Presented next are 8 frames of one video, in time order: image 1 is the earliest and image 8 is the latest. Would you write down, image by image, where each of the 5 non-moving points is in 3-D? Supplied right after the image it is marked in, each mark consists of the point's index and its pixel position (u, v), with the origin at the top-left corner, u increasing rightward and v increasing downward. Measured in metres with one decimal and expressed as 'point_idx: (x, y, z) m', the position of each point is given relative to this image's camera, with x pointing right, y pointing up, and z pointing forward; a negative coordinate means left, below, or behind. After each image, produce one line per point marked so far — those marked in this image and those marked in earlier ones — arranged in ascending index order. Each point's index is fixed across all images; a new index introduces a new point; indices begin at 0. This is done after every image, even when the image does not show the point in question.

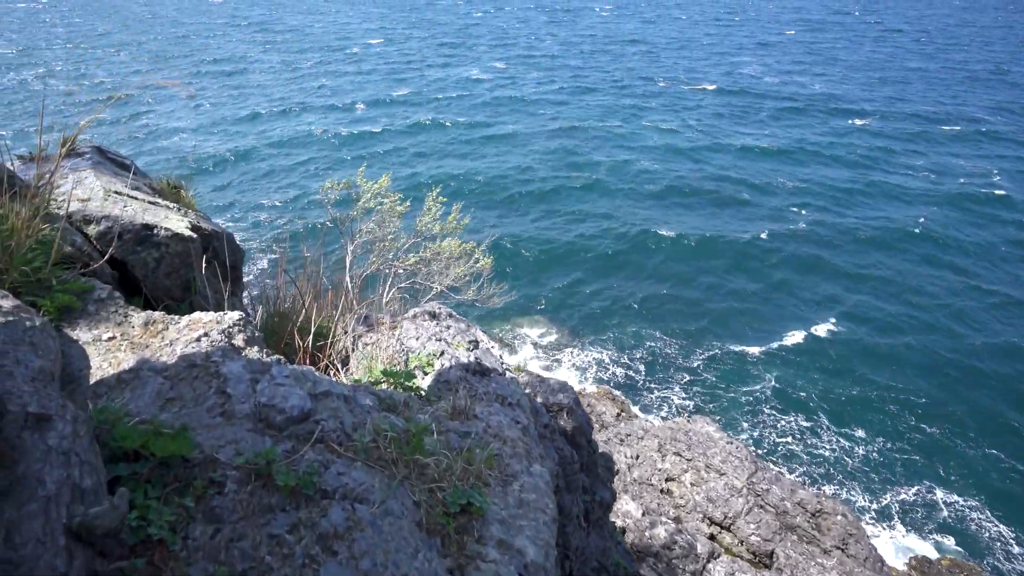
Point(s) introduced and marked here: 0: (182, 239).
0: (-3.9, +0.6, +5.7) m
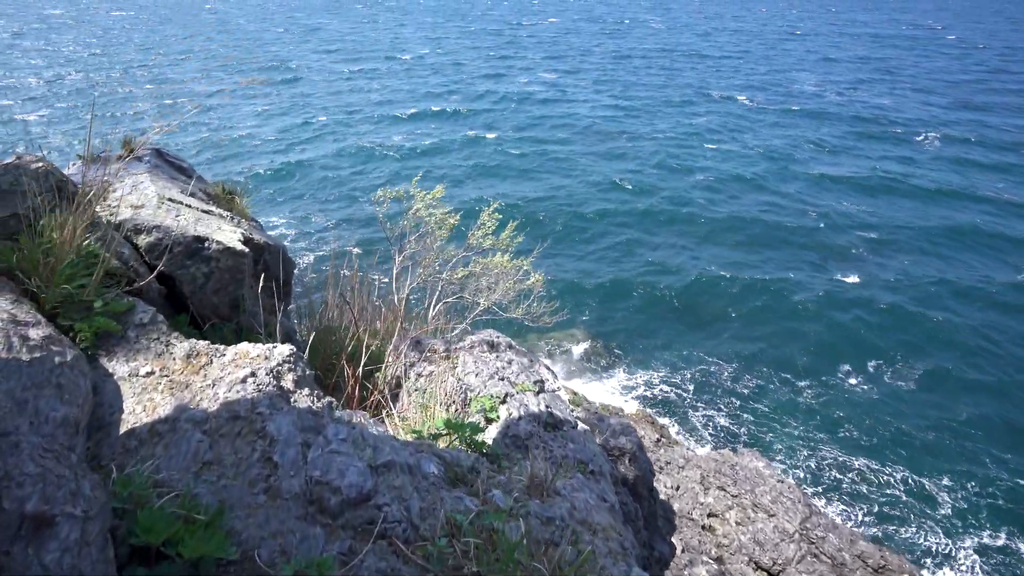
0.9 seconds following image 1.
0: (-3.0, +0.4, +5.2) m
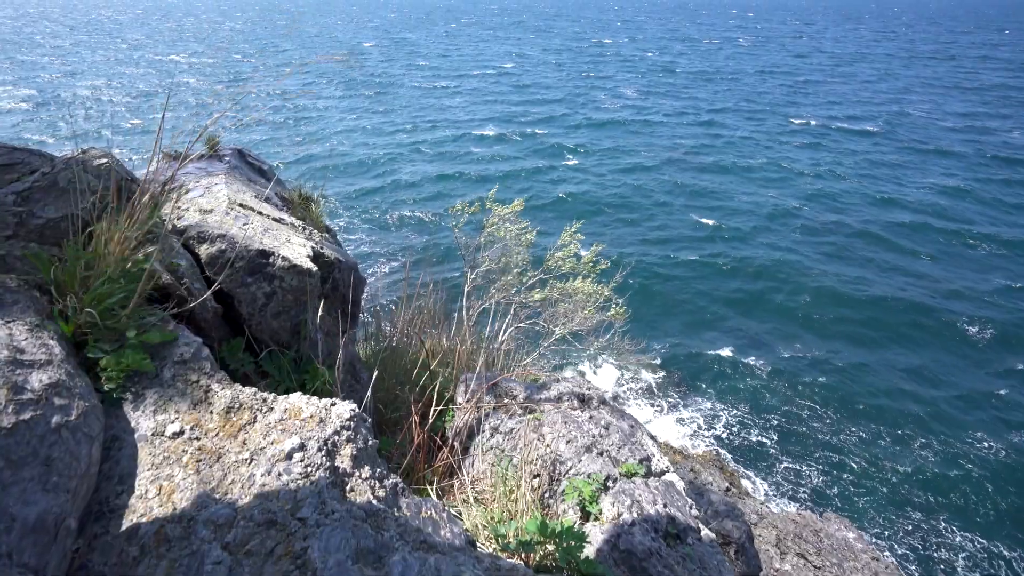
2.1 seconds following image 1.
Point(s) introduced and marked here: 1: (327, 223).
0: (-2.0, +0.2, +4.6) m
1: (-2.8, +1.0, +7.2) m
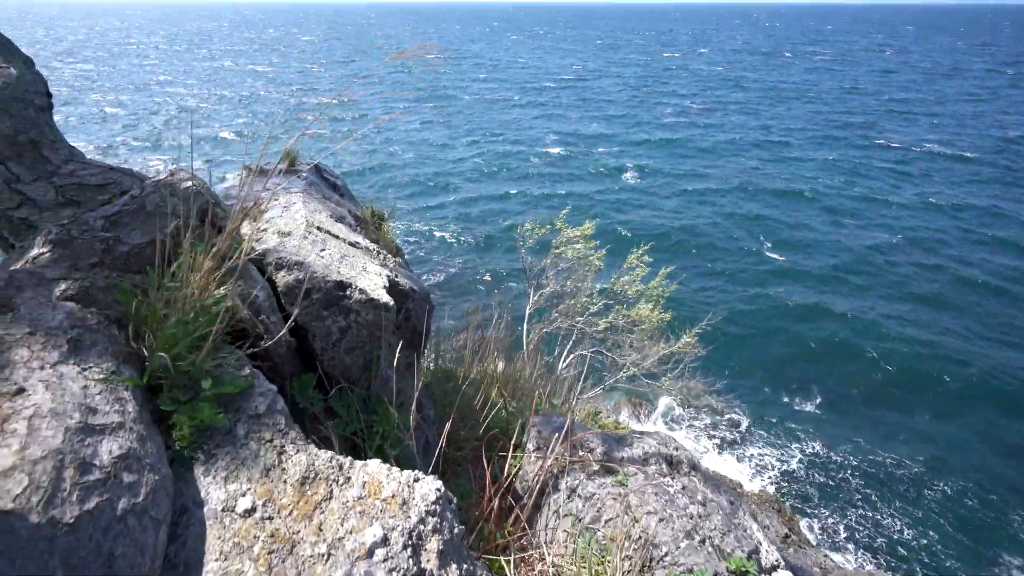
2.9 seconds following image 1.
0: (-1.2, -0.2, +4.3) m
1: (-1.7, +0.6, +7.0) m
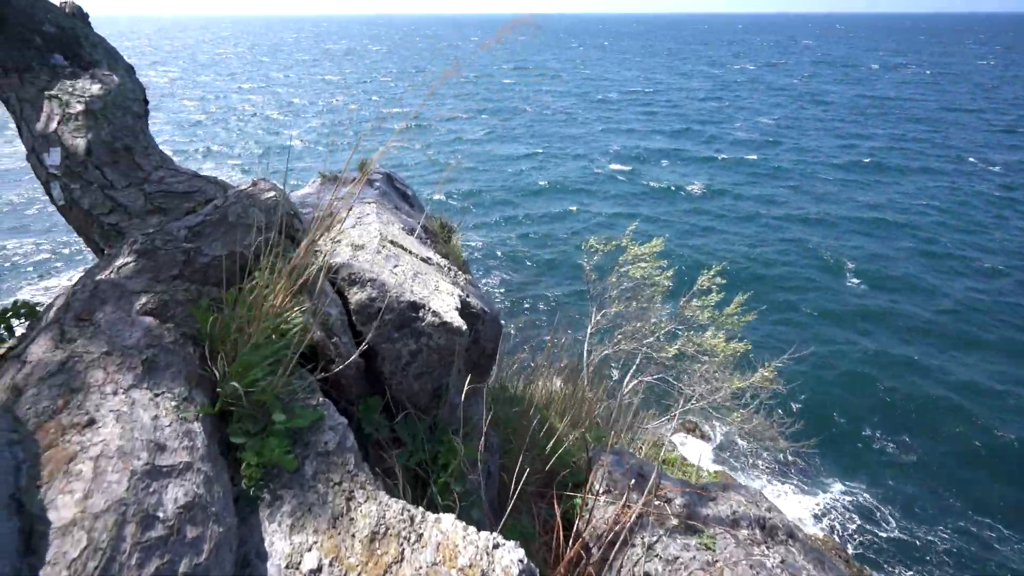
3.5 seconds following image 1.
0: (-0.5, -0.3, +4.0) m
1: (-0.7, +0.4, +6.8) m
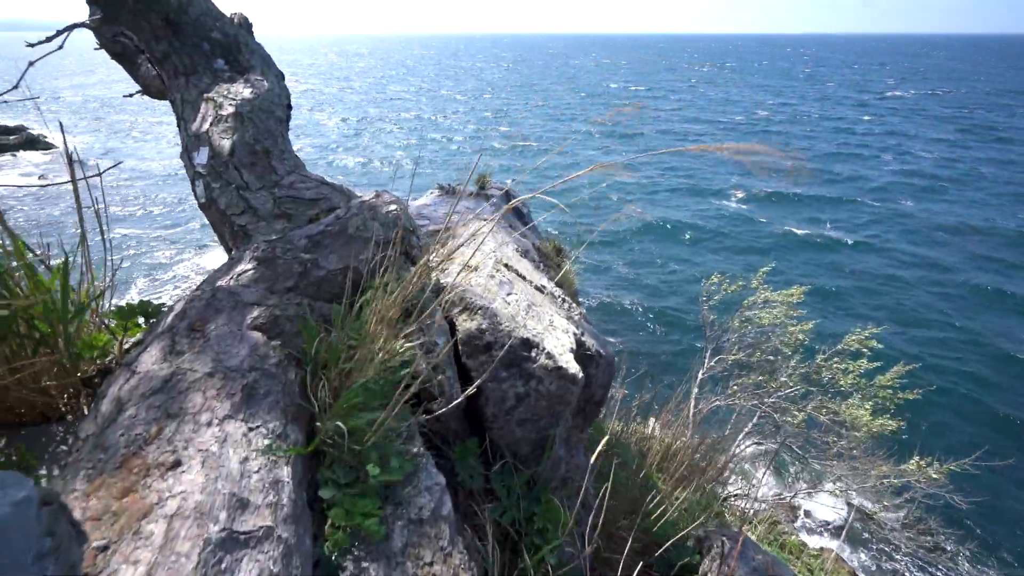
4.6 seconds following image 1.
0: (+0.4, -0.6, +3.5) m
1: (+0.9, 0.0, +6.3) m
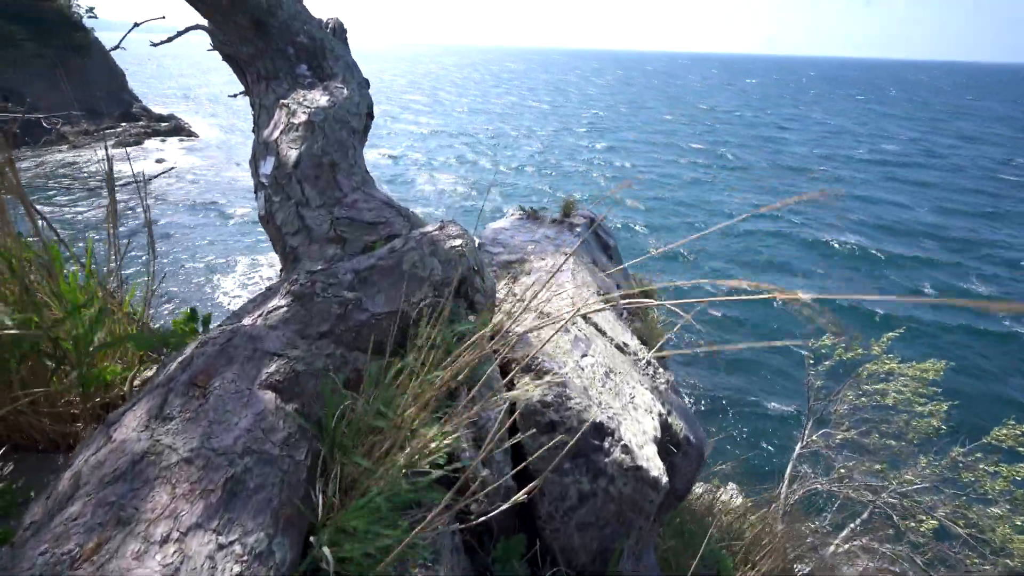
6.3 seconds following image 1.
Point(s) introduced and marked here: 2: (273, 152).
0: (+0.7, -1.1, +2.8) m
1: (+1.7, -0.6, +5.4) m
2: (-1.8, +1.0, +3.7) m
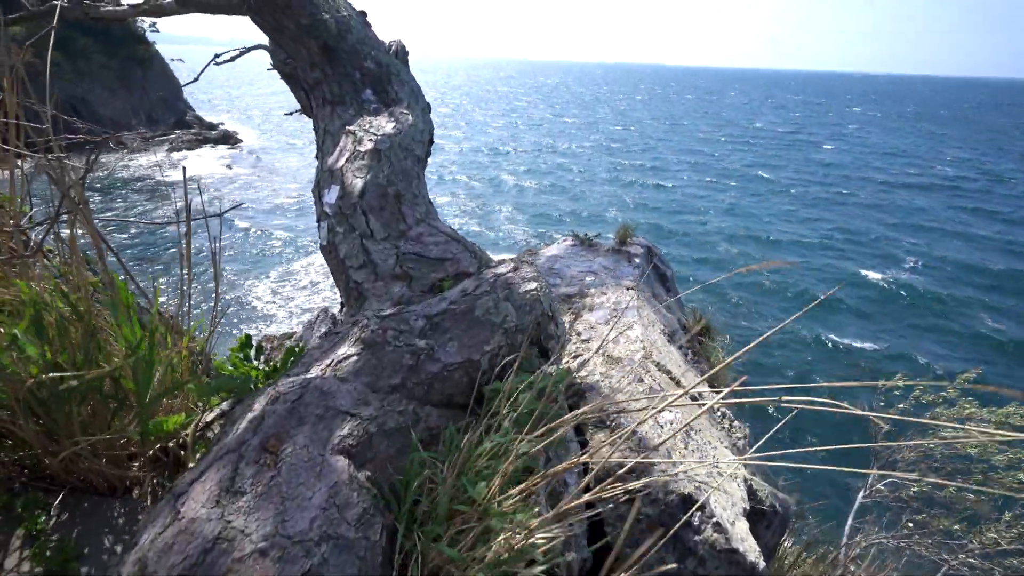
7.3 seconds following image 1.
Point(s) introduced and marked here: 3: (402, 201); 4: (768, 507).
0: (+1.1, -1.4, +2.5) m
1: (+2.3, -1.0, +5.1) m
2: (-1.3, +0.8, +3.6) m
3: (-0.8, +0.6, +3.6) m
4: (+1.6, -1.4, +3.1) m
